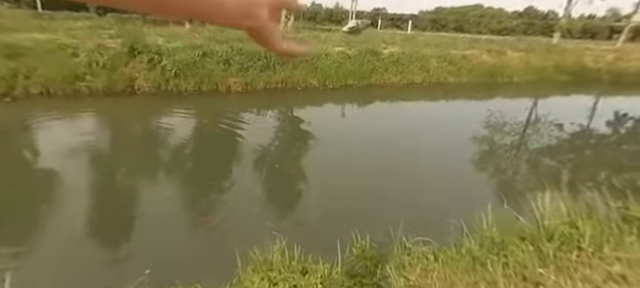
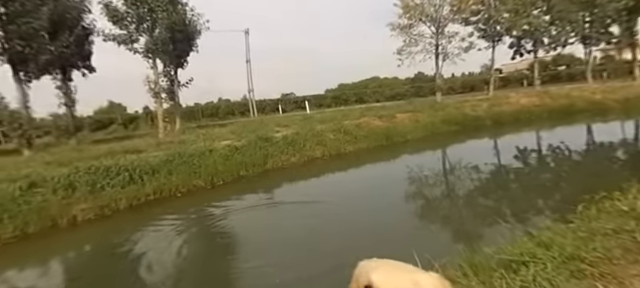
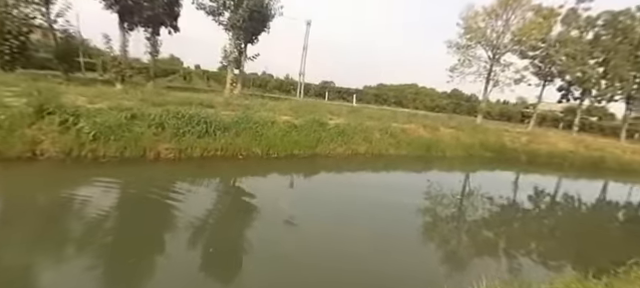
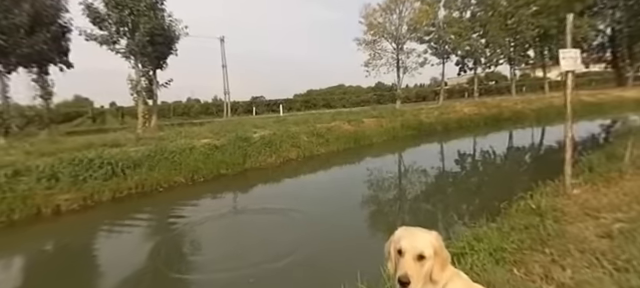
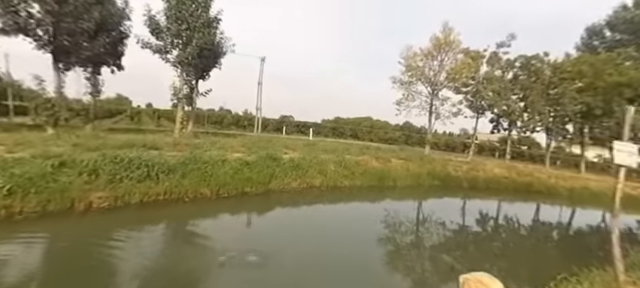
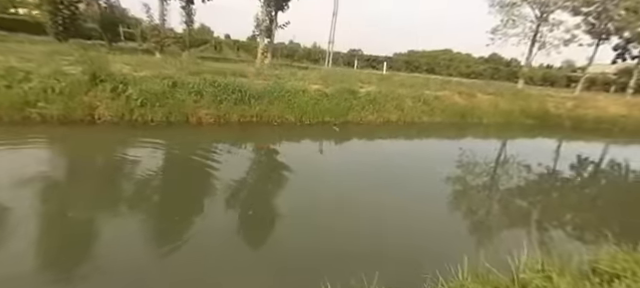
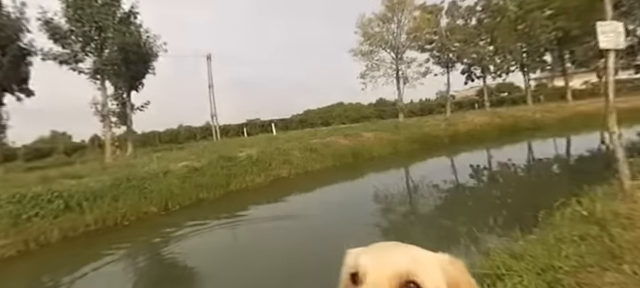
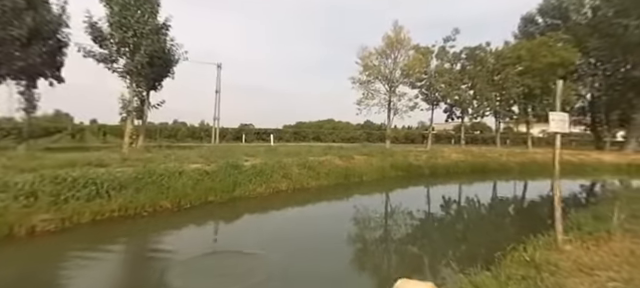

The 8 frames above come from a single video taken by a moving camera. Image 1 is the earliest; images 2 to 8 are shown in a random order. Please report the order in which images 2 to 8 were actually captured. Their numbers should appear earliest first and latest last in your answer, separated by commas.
6, 3, 5, 8, 4, 2, 7
